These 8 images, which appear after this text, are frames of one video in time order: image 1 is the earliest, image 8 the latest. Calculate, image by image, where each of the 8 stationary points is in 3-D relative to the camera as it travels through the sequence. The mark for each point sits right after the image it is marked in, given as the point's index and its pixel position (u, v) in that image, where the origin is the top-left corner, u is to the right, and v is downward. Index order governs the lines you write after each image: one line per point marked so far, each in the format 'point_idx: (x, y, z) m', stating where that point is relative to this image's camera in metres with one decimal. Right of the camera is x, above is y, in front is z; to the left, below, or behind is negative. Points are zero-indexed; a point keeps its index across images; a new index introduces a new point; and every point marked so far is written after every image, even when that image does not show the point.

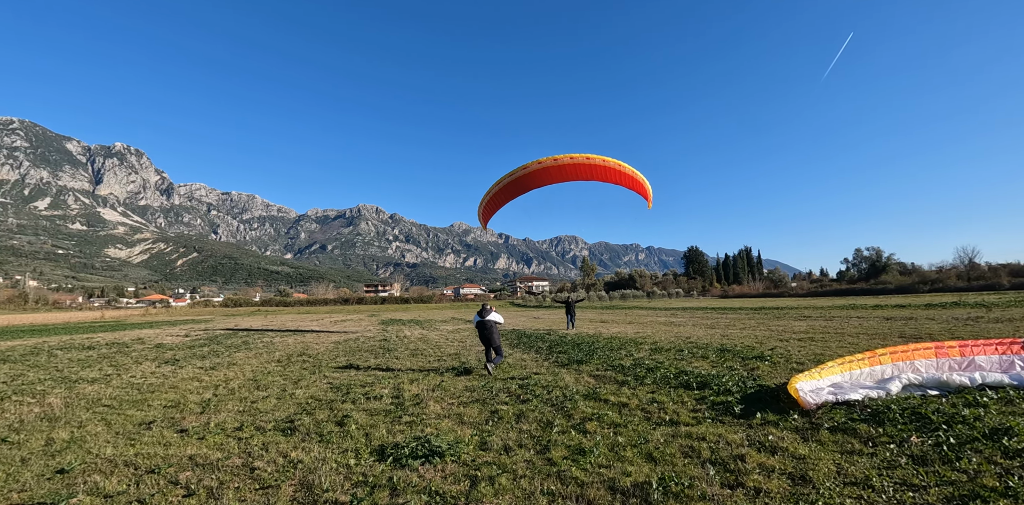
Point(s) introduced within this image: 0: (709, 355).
0: (+6.3, -3.3, +13.9) m
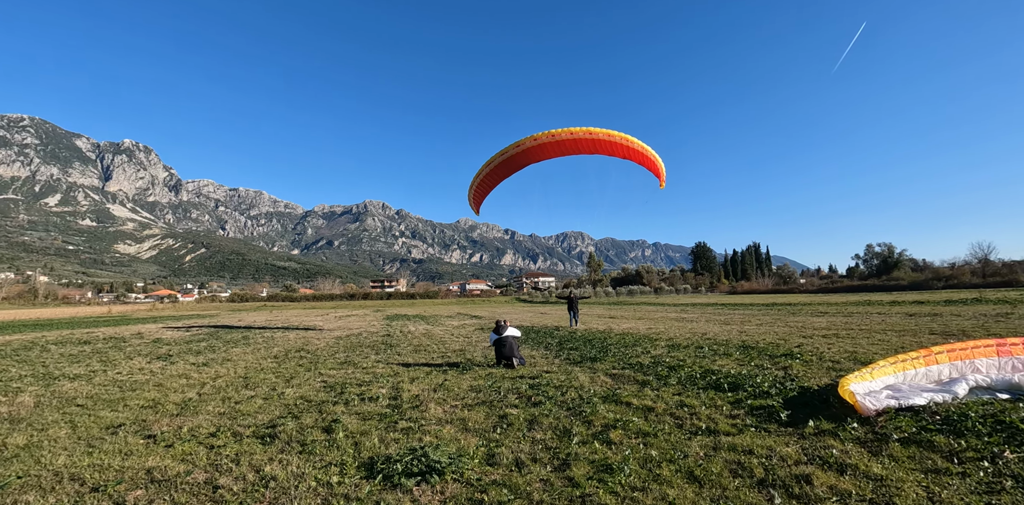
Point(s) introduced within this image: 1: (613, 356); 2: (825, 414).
0: (+6.6, -3.0, +12.9) m
1: (+2.9, -2.9, +12.3) m
2: (+4.4, -2.3, +6.1) m
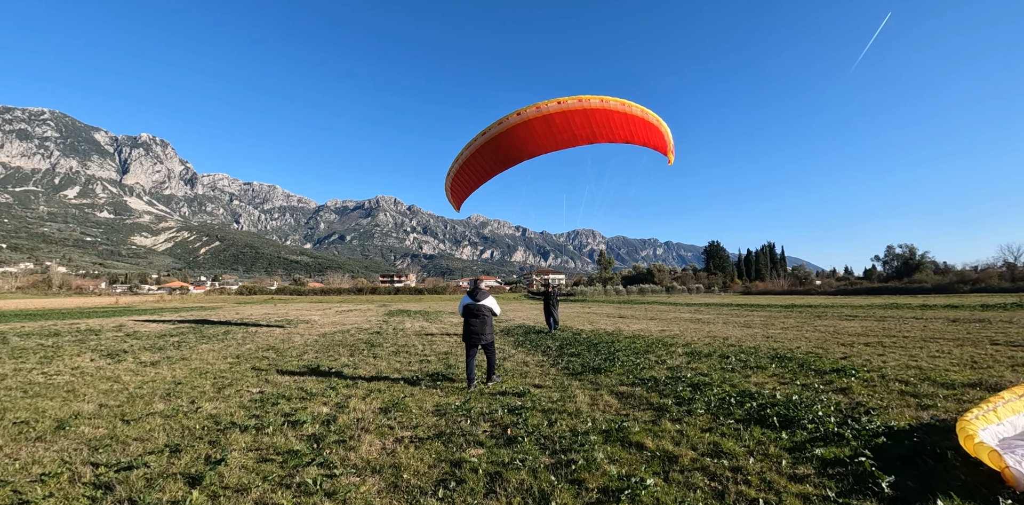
0: (+6.3, -2.8, +10.6) m
1: (+2.6, -2.7, +10.1) m
2: (+3.9, -2.1, +3.9) m
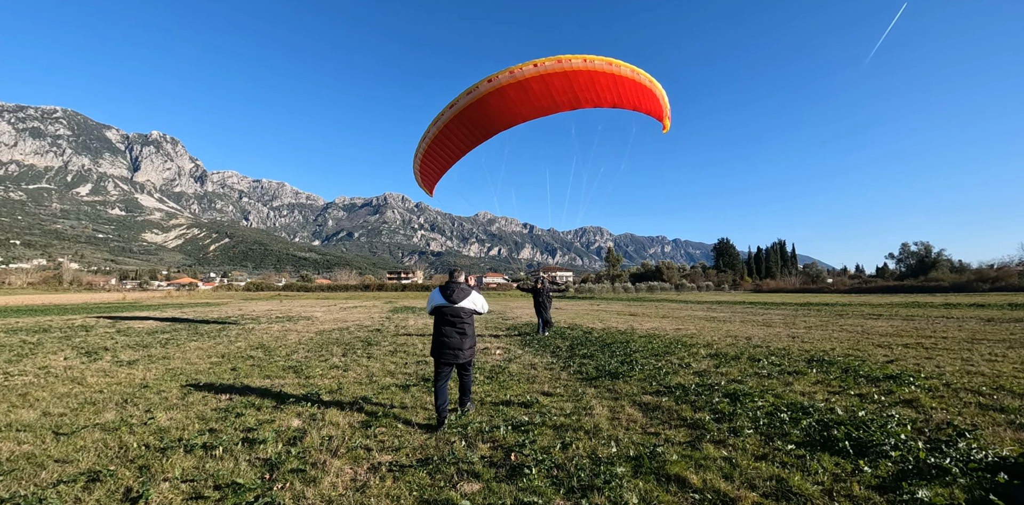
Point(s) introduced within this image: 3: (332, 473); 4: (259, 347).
0: (+6.4, -2.6, +9.4) m
1: (+2.7, -2.5, +9.0) m
2: (+3.9, -1.9, +2.7) m
3: (-1.8, -2.2, +4.3) m
4: (-8.7, -3.3, +14.8) m
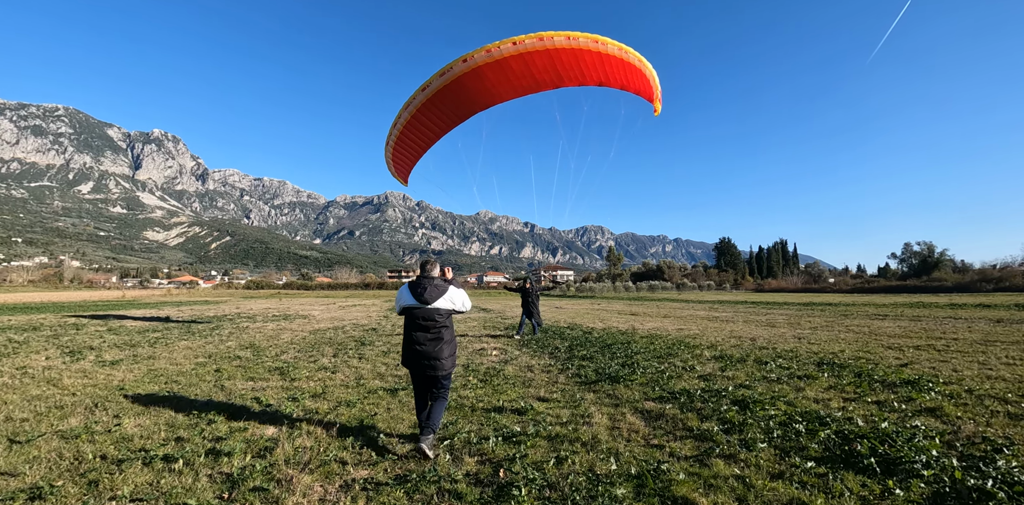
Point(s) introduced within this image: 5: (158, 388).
0: (+6.3, -2.5, +8.9) m
1: (+2.6, -2.4, +8.5) m
2: (+3.8, -1.9, +2.2) m
3: (-1.9, -2.1, +3.9) m
4: (-8.8, -3.2, +14.4) m
5: (-6.8, -2.6, +8.3) m
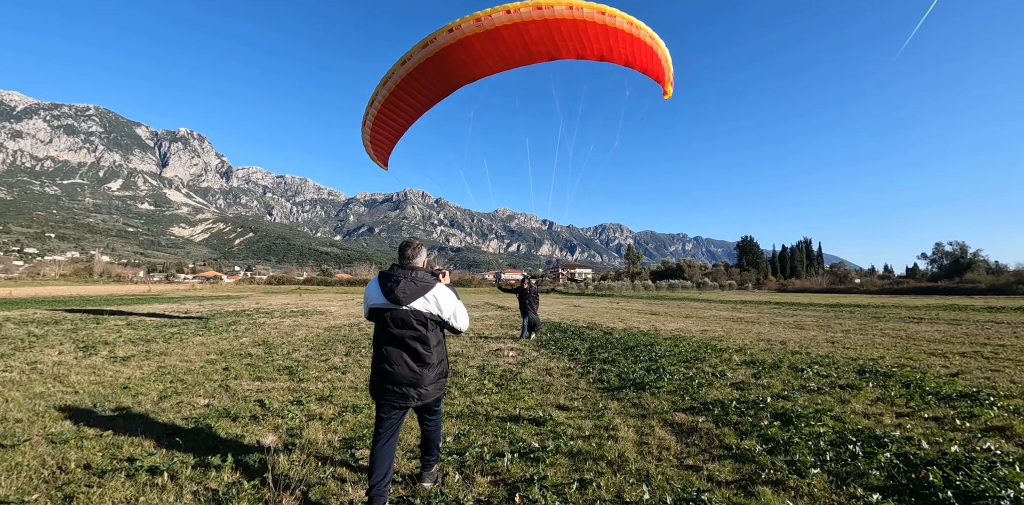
0: (+6.6, -2.5, +8.2) m
1: (+2.9, -2.4, +7.9) m
2: (+3.9, -1.8, +1.6) m
3: (-1.8, -2.1, +3.5) m
4: (-8.2, -3.0, +14.2) m
5: (-6.5, -2.5, +8.1) m
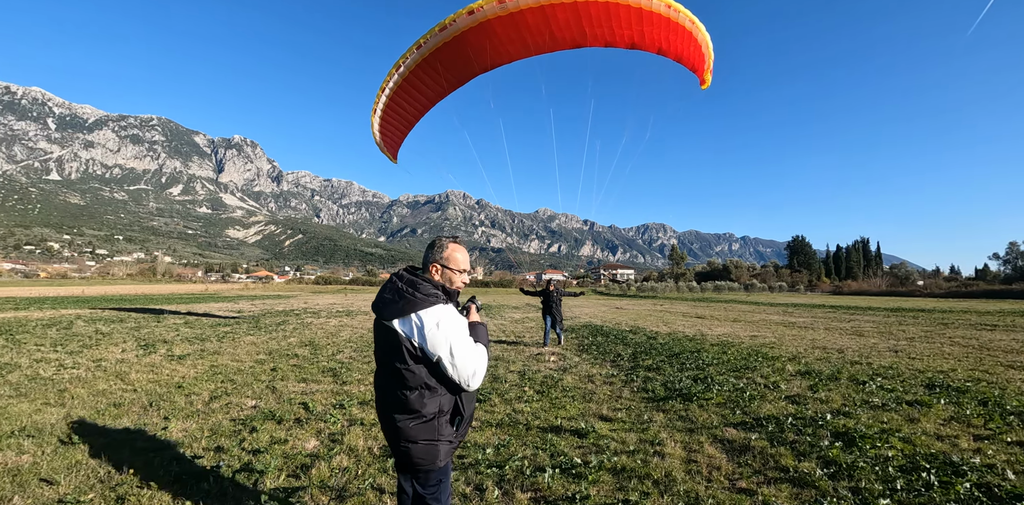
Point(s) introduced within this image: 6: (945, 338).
0: (+7.3, -2.6, +7.5) m
1: (+3.6, -2.4, +7.5) m
2: (+4.1, -1.9, +1.1) m
3: (-1.4, -2.2, +3.4) m
4: (-7.0, -3.1, +14.7) m
5: (-5.8, -2.6, +8.4) m
6: (+19.3, -3.8, +19.4) m
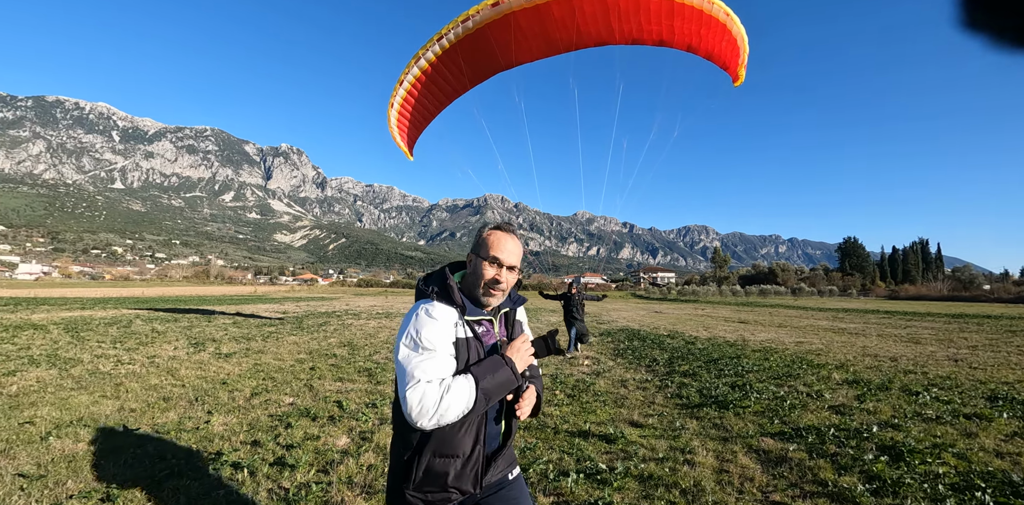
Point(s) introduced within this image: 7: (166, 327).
0: (+7.7, -2.6, +6.9) m
1: (+4.0, -2.5, +7.2) m
2: (+4.0, -1.9, +0.8) m
3: (-1.3, -2.2, +3.5) m
4: (-6.0, -3.2, +15.1) m
5: (-5.2, -2.7, +8.8) m
6: (+20.6, -3.9, +17.8) m
7: (-15.7, -3.3, +19.4) m
